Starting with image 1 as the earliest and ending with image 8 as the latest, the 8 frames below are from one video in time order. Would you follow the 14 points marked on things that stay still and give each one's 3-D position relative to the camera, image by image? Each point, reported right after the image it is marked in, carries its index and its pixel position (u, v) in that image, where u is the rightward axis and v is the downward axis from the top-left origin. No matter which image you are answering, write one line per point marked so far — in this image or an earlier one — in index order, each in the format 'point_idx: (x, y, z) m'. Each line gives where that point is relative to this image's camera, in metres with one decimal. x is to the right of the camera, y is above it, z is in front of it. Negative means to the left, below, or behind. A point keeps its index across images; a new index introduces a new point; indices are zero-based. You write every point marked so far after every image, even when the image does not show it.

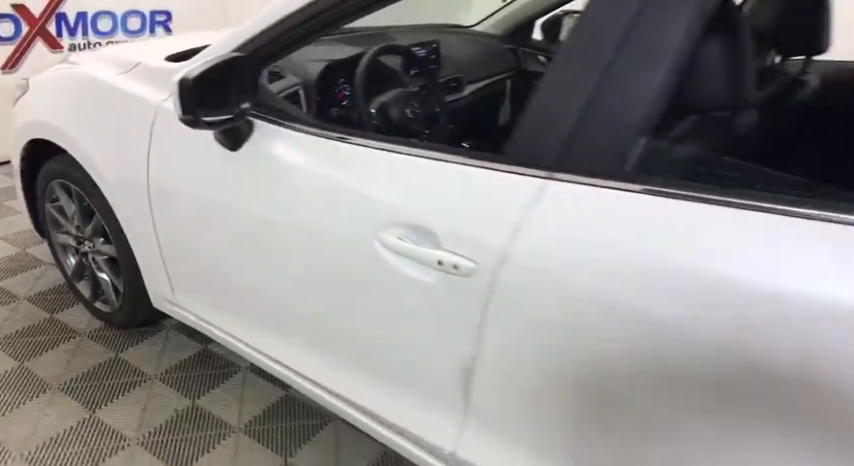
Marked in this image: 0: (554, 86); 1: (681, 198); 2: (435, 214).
0: (+0.2, +0.2, +0.8) m
1: (+0.3, 0.0, +0.7) m
2: (0.0, 0.0, +0.9) m
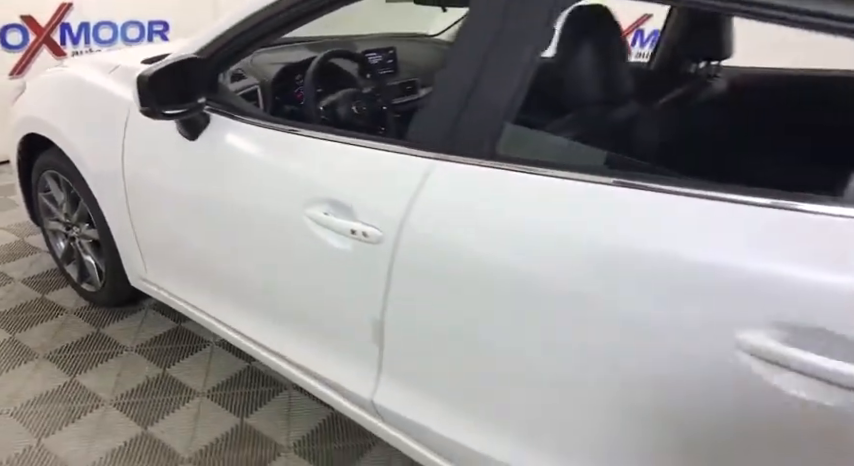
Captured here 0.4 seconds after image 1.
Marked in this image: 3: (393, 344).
0: (0.0, +0.3, +1.0) m
1: (+0.2, +0.1, +0.9) m
2: (-0.2, +0.1, +1.1) m
3: (-0.1, -0.2, +1.1) m
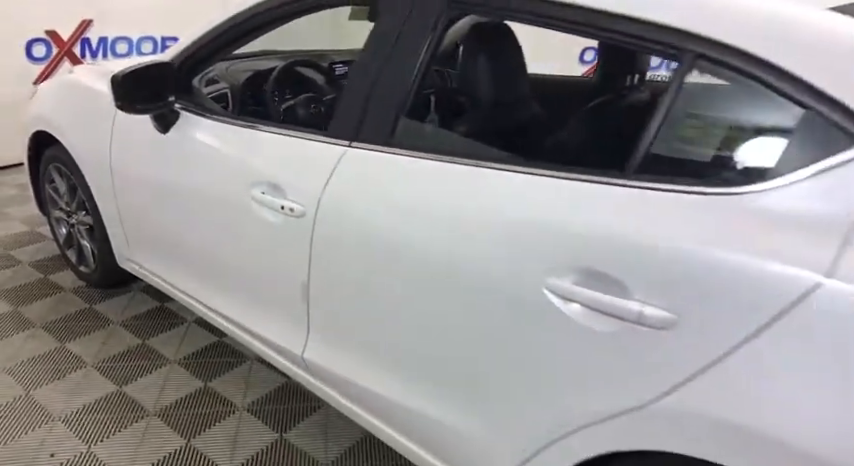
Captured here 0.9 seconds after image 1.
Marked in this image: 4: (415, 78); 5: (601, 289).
0: (-0.2, +0.3, +1.2) m
1: (0.0, +0.2, +1.1) m
2: (-0.3, +0.1, +1.3) m
3: (-0.3, -0.2, +1.3) m
4: (0.0, +0.3, +1.1) m
5: (+0.3, -0.1, +0.9) m
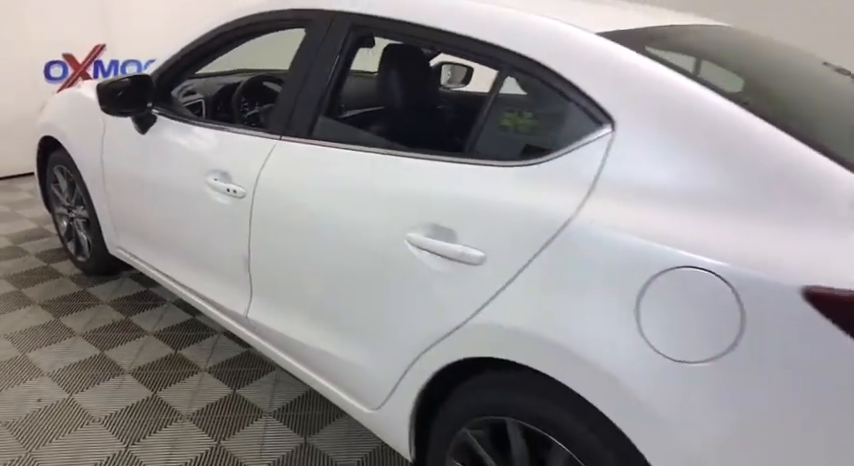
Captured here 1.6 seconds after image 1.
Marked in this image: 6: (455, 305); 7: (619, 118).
0: (-0.4, +0.4, +1.5) m
1: (-0.3, +0.2, +1.4) m
2: (-0.6, +0.2, +1.6) m
3: (-0.5, -0.1, +1.6) m
4: (-0.3, +0.4, +1.5) m
5: (0.0, 0.0, +1.1) m
6: (+0.1, -0.1, +1.1) m
7: (+0.3, +0.2, +1.0) m
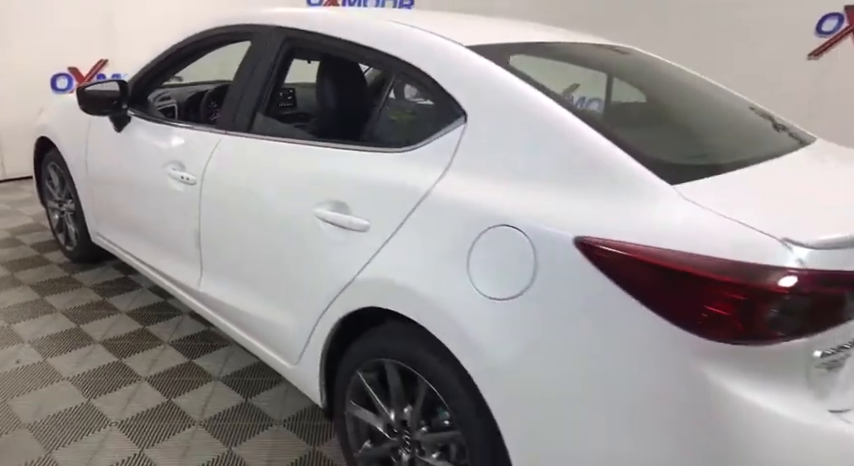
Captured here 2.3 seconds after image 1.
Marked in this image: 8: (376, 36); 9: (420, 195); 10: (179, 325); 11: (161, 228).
0: (-0.6, +0.5, +1.8) m
1: (-0.5, +0.3, +1.7) m
2: (-0.8, +0.3, +1.9) m
3: (-0.7, -0.1, +1.9) m
4: (-0.5, +0.5, +1.7) m
5: (-0.2, +0.1, +1.4) m
6: (-0.2, -0.1, +1.4) m
7: (+0.1, +0.3, +1.3) m
8: (-0.1, +0.5, +1.5) m
9: (0.0, +0.1, +1.2) m
10: (-1.0, -0.4, +2.3) m
11: (-1.0, 0.0, +2.1) m
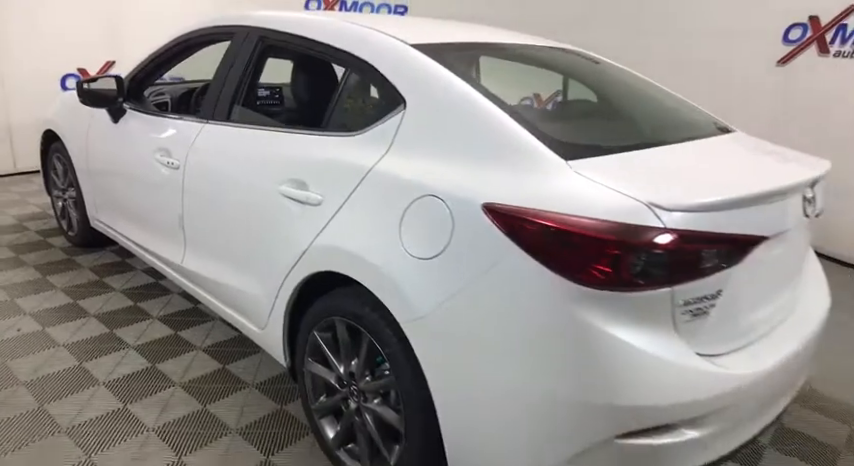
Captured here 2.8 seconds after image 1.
0: (-0.7, +0.5, +2.0) m
1: (-0.6, +0.3, +1.9) m
2: (-0.9, +0.3, +2.1) m
3: (-0.9, 0.0, +2.0) m
4: (-0.6, +0.5, +1.9) m
5: (-0.4, +0.1, +1.6) m
6: (-0.3, 0.0, +1.5) m
7: (0.0, +0.3, +1.4) m
8: (-0.3, +0.6, +1.7) m
9: (-0.2, +0.2, +1.4) m
10: (-1.2, -0.3, +2.5) m
11: (-1.1, +0.1, +2.3) m
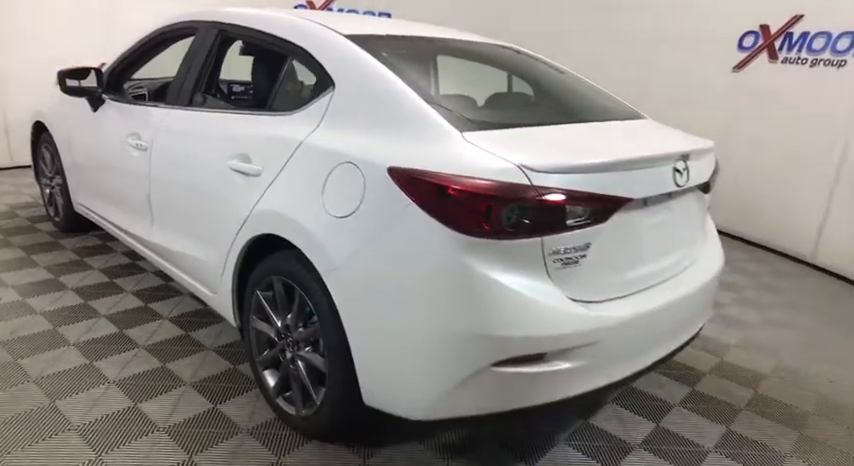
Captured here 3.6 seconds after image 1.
0: (-1.0, +0.6, +2.2) m
1: (-0.8, +0.4, +2.1) m
2: (-1.1, +0.4, +2.3) m
3: (-1.1, +0.1, +2.2) m
4: (-0.8, +0.6, +2.1) m
5: (-0.6, +0.2, +1.8) m
6: (-0.6, +0.1, +1.7) m
7: (-0.3, +0.4, +1.6) m
8: (-0.5, +0.7, +1.9) m
9: (-0.4, +0.3, +1.6) m
10: (-1.4, -0.2, +2.7) m
11: (-1.3, +0.2, +2.5) m
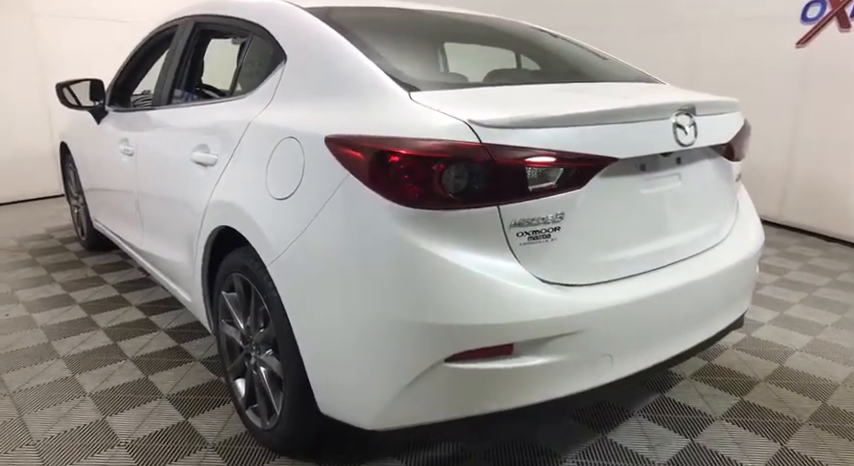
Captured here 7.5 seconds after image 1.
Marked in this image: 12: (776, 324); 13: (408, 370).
0: (-1.0, +0.6, +2.1) m
1: (-0.9, +0.4, +2.0) m
2: (-1.2, +0.4, +2.2) m
3: (-1.1, +0.1, +2.2) m
4: (-0.9, +0.6, +2.0) m
5: (-0.7, +0.2, +1.6) m
6: (-0.6, +0.1, +1.6) m
7: (-0.4, +0.5, +1.5) m
8: (-0.6, +0.7, +1.8) m
9: (-0.5, +0.3, +1.5) m
10: (-1.3, -0.3, +2.7) m
11: (-1.3, +0.1, +2.4) m
12: (+1.5, -0.4, +2.4) m
13: (0.0, -0.3, +1.1) m
